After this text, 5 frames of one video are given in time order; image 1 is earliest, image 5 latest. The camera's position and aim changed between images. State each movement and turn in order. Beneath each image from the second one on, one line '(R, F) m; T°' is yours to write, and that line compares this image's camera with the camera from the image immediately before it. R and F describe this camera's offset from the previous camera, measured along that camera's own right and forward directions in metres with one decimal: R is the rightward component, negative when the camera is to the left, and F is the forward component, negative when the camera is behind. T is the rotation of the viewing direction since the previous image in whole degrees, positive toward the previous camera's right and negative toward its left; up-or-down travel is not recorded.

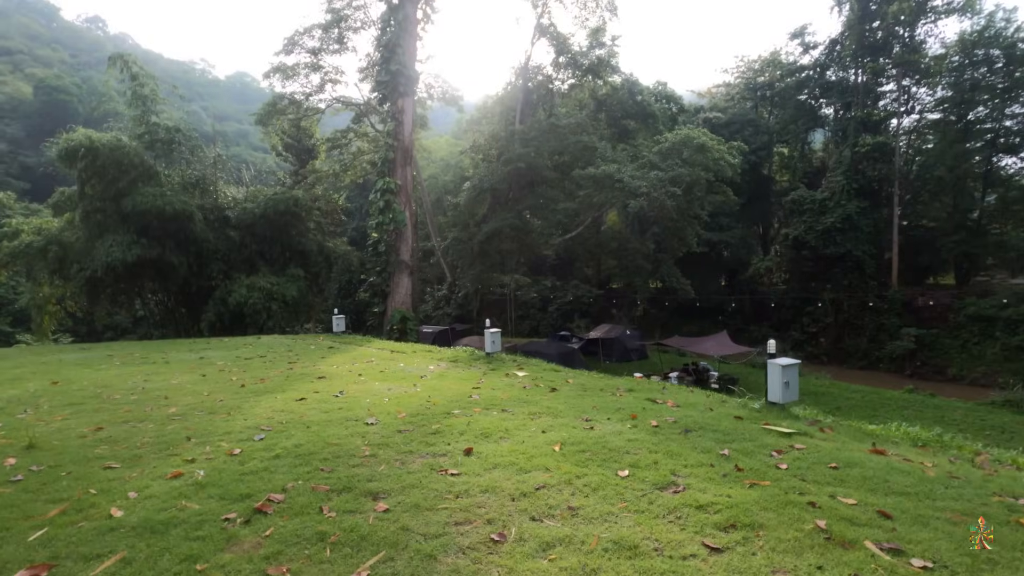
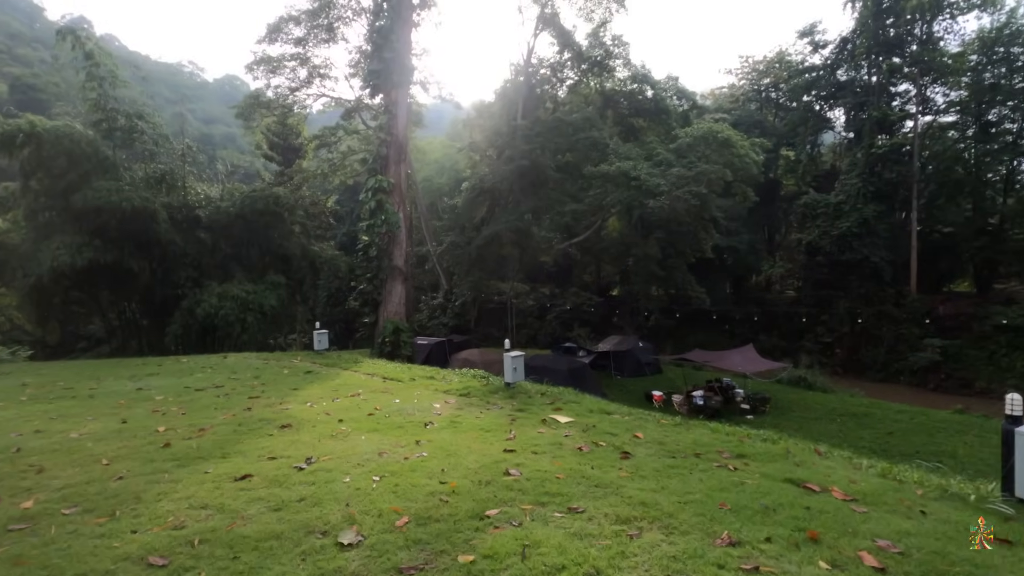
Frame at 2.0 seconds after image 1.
(-0.4, +2.0) m; +1°
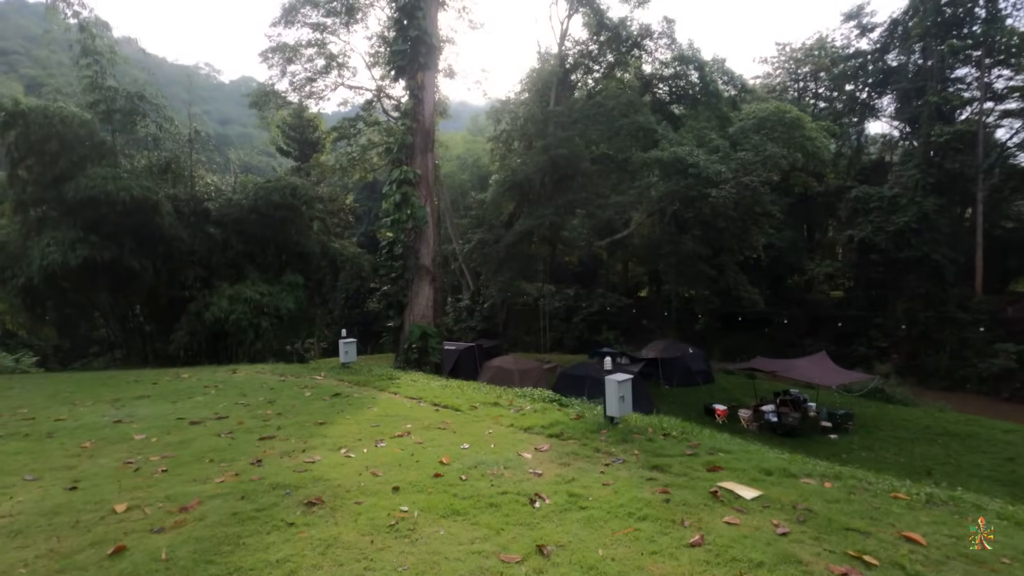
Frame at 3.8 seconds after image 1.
(-0.8, +1.9) m; -1°
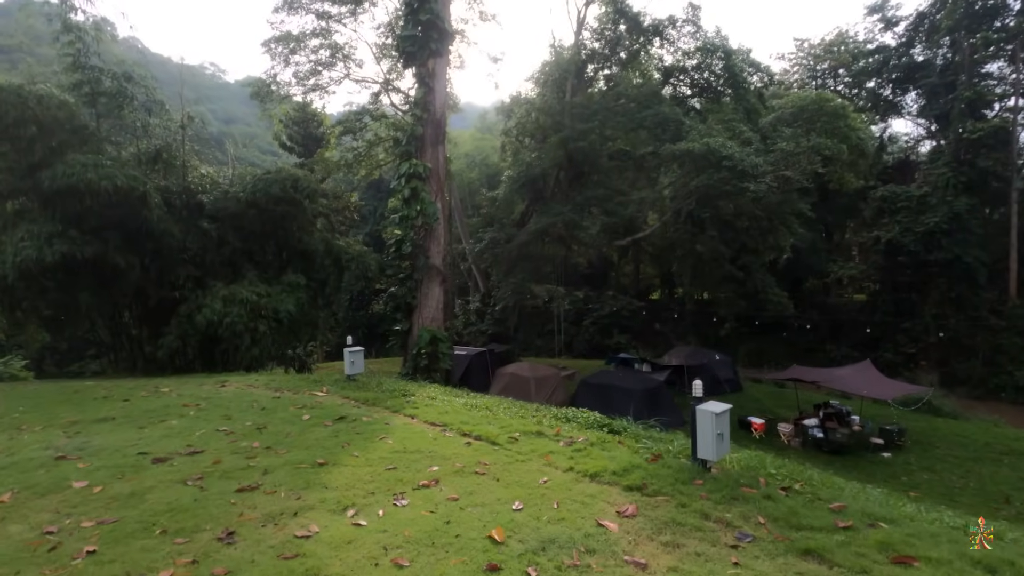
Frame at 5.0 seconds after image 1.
(-0.4, +1.3) m; 0°
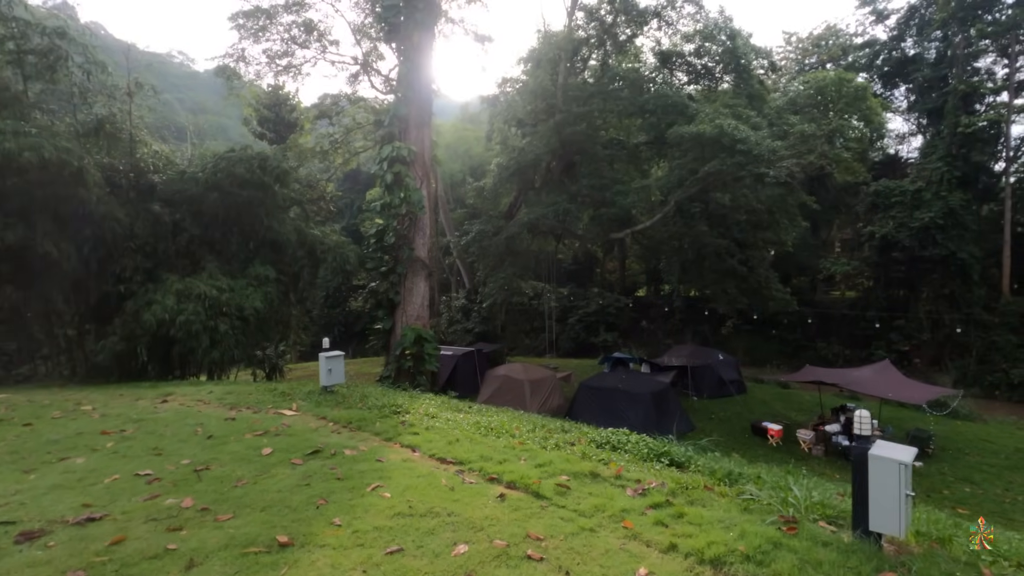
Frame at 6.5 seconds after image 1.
(-0.4, +1.5) m; +2°
